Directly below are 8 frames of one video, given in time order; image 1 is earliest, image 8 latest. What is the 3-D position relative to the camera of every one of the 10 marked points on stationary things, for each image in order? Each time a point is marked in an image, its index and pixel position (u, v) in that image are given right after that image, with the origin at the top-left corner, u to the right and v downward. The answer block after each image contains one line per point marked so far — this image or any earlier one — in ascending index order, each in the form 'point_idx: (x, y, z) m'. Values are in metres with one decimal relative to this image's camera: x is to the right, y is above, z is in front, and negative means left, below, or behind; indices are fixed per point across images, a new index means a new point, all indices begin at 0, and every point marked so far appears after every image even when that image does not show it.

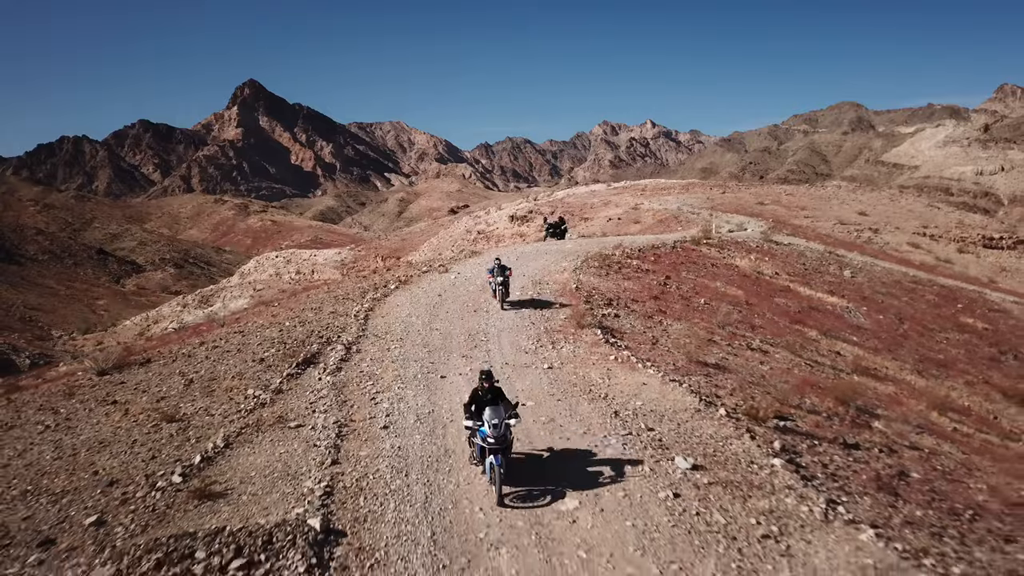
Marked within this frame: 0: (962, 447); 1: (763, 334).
0: (+6.8, -2.4, +12.1) m
1: (+5.5, -1.0, +17.8) m
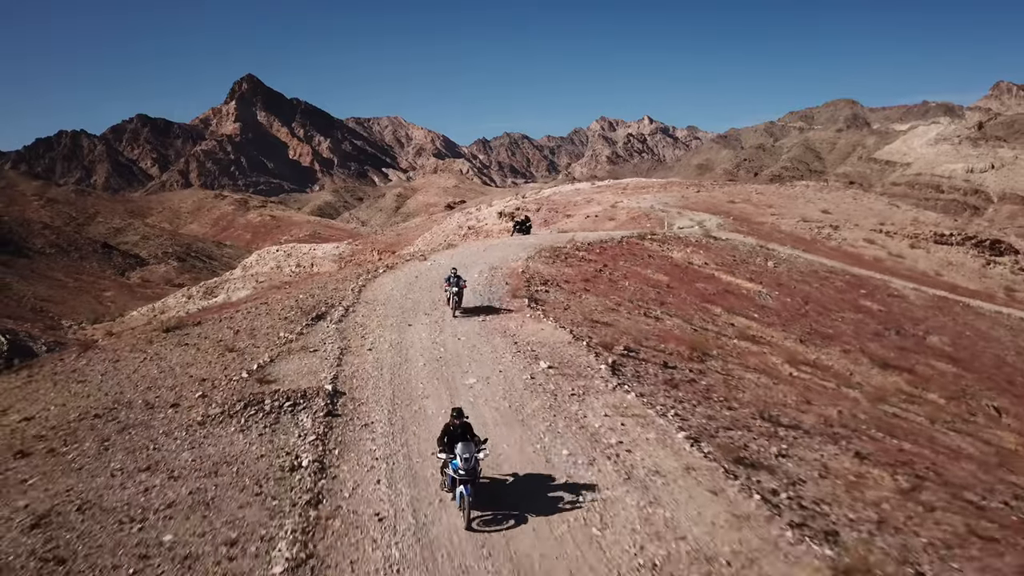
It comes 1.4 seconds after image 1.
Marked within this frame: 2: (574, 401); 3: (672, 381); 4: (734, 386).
0: (+5.8, -2.0, +17.3) m
1: (+4.4, -0.6, +23.0) m
2: (+0.8, -1.5, +11.3) m
3: (+2.6, -1.5, +13.4) m
4: (+4.1, -1.8, +14.6) m
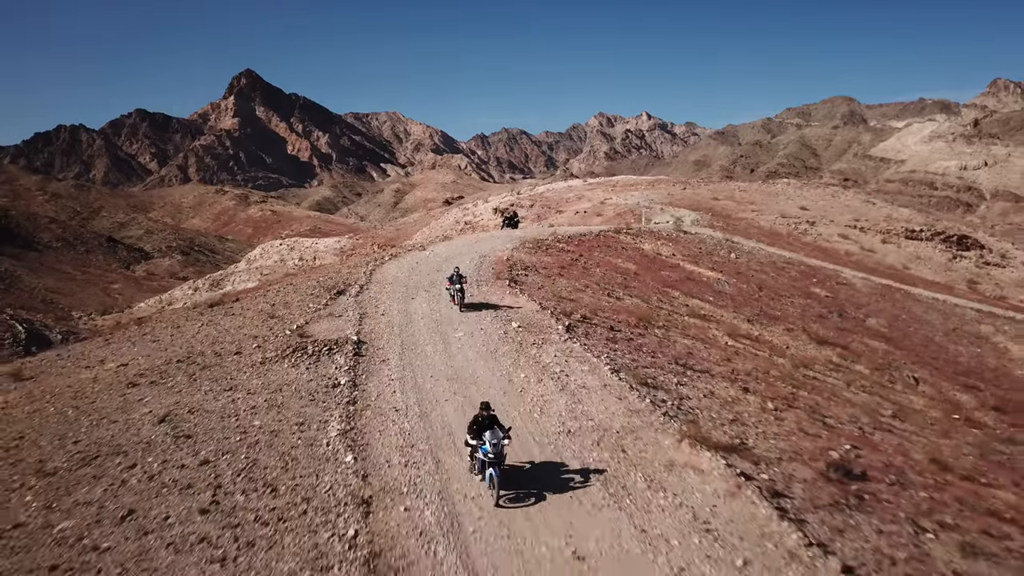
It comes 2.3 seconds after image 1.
0: (+5.3, -1.6, +21.4) m
1: (+3.9, -0.1, +27.1) m
2: (+0.4, -1.1, +15.4) m
3: (+2.2, -1.0, +17.5) m
4: (+3.6, -1.3, +18.7) m
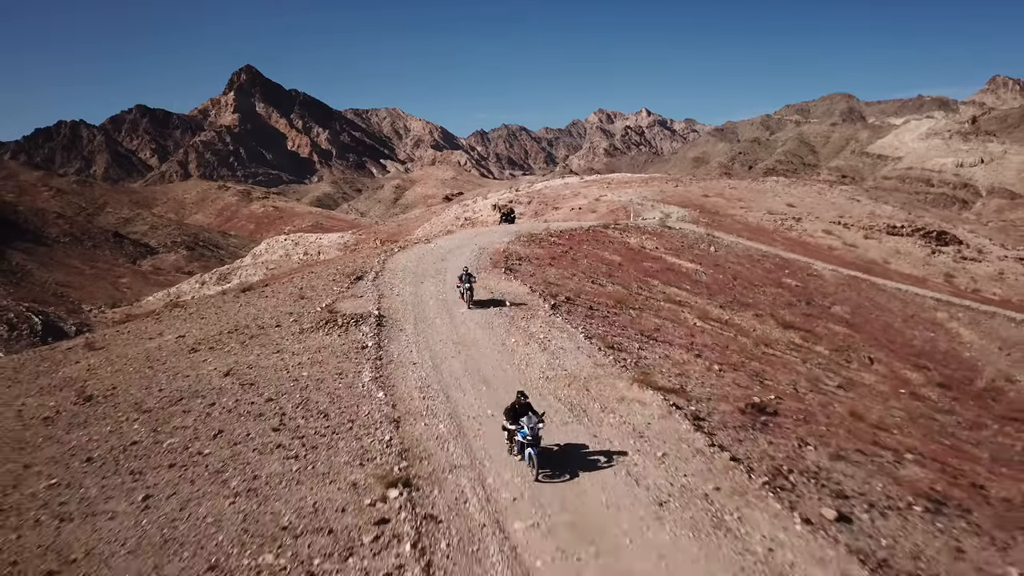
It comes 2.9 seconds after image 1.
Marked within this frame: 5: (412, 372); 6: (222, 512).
0: (+5.2, -1.2, +24.8) m
1: (+3.8, +0.4, +30.5) m
2: (+0.3, -0.7, +18.8) m
3: (+2.0, -0.7, +20.8) m
4: (+3.5, -1.0, +22.0) m
5: (-1.9, -1.5, +15.1) m
6: (-3.7, -2.8, +10.3) m
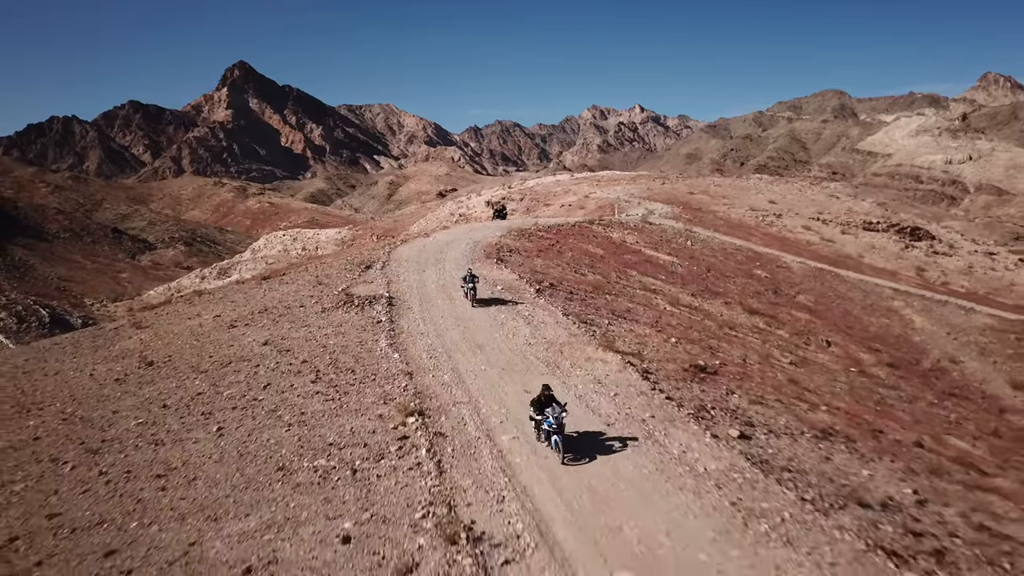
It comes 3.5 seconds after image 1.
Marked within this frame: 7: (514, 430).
0: (+4.8, -0.7, +28.2) m
1: (+3.4, +0.8, +33.8) m
2: (0.0, -0.3, +22.1) m
3: (+1.7, -0.3, +24.2) m
4: (+3.2, -0.6, +25.4) m
5: (-2.1, -1.1, +18.4) m
6: (-3.9, -2.5, +13.6) m
7: (+0.1, -2.2, +12.8) m
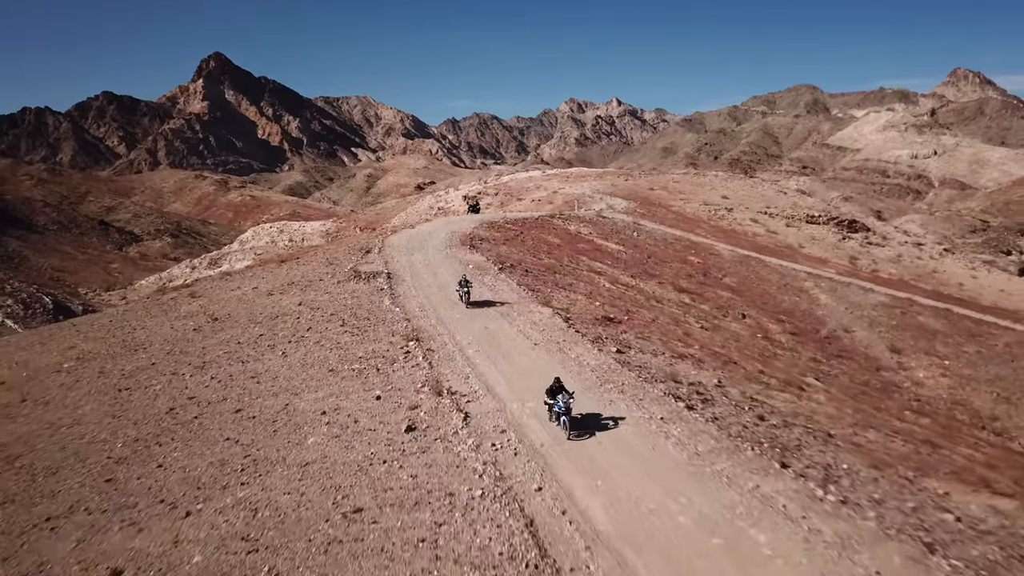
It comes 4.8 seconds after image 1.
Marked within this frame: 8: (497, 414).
0: (+3.5, +0.1, +35.8) m
1: (+1.9, +1.7, +41.4) m
2: (-1.2, +0.5, +29.6) m
3: (+0.5, +0.6, +31.8) m
4: (+1.9, +0.3, +33.0) m
5: (-3.2, -0.4, +25.9) m
6: (-4.9, -1.7, +21.1) m
7: (-0.9, -1.5, +20.4) m
8: (-0.3, -2.4, +15.8) m
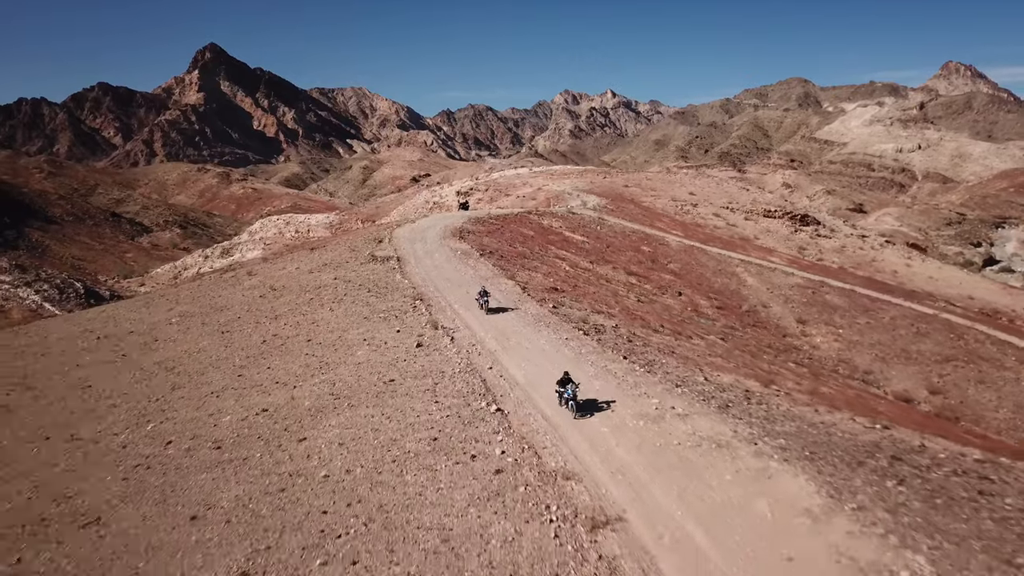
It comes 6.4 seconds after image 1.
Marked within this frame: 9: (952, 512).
0: (+2.3, +1.2, +46.4) m
1: (+0.7, +2.8, +52.0) m
2: (-2.3, +1.5, +40.2) m
3: (-0.7, +1.6, +42.3) m
4: (+0.7, +1.3, +43.6) m
5: (-4.3, +0.6, +36.4) m
6: (-5.9, -0.8, +31.6) m
7: (-2.0, -0.6, +30.9) m
8: (-1.3, -1.6, +26.3) m
9: (+7.4, -3.7, +13.6) m
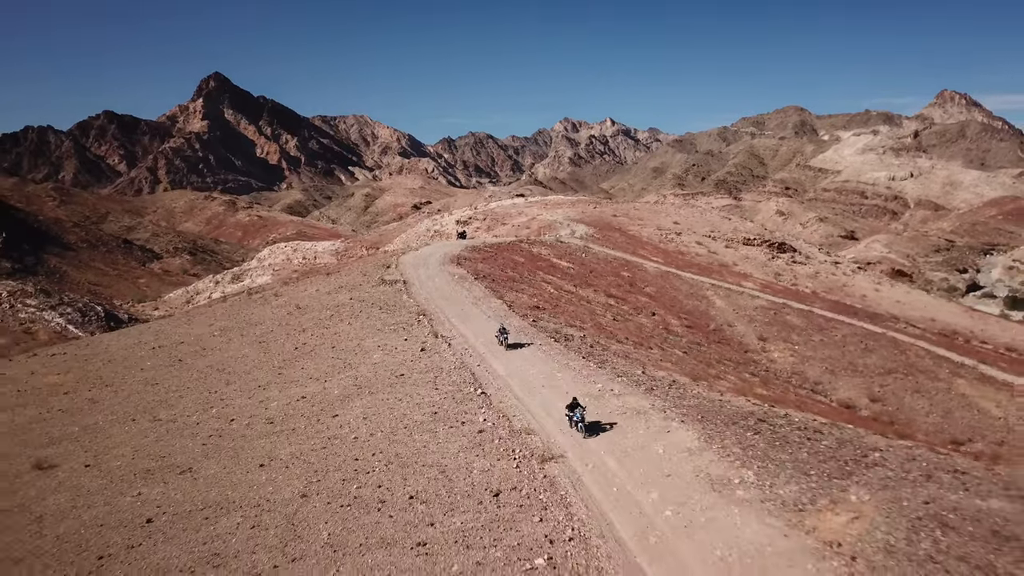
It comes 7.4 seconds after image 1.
0: (+1.7, -0.1, +53.1) m
1: (+0.1, +1.3, +58.7) m
2: (-2.9, +0.4, +46.9) m
3: (-1.3, +0.4, +49.1) m
4: (+0.1, +0.1, +50.3) m
5: (-5.0, -0.4, +43.1) m
6: (-6.6, -1.7, +38.3) m
7: (-2.6, -1.4, +37.6) m
8: (-2.0, -2.3, +33.0) m
9: (+6.7, -4.0, +20.1) m
